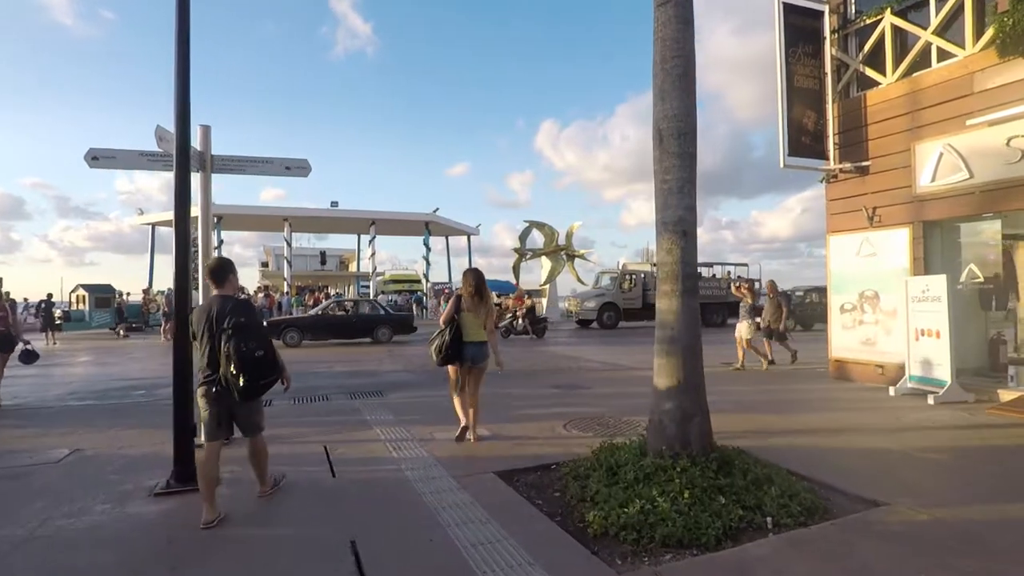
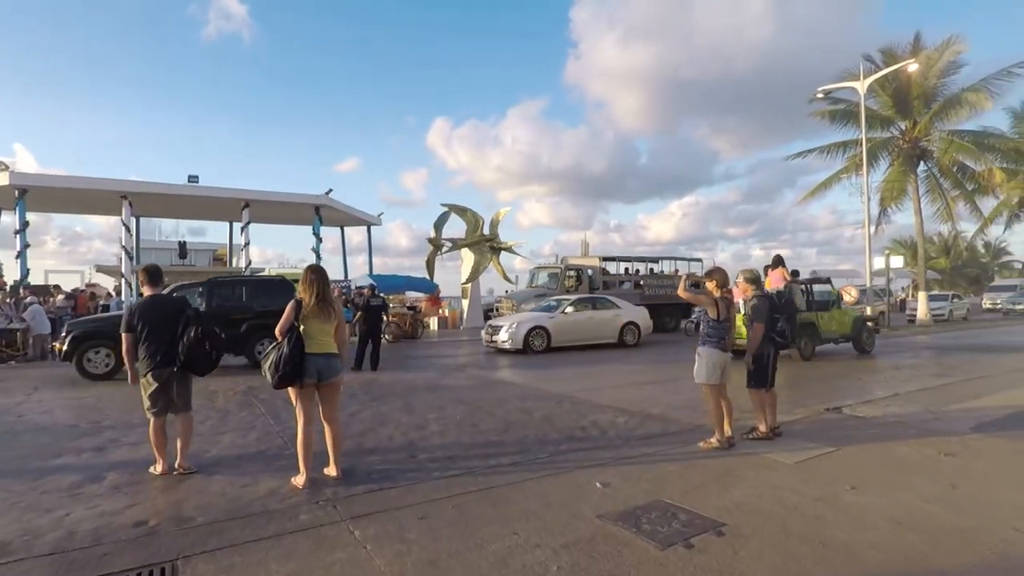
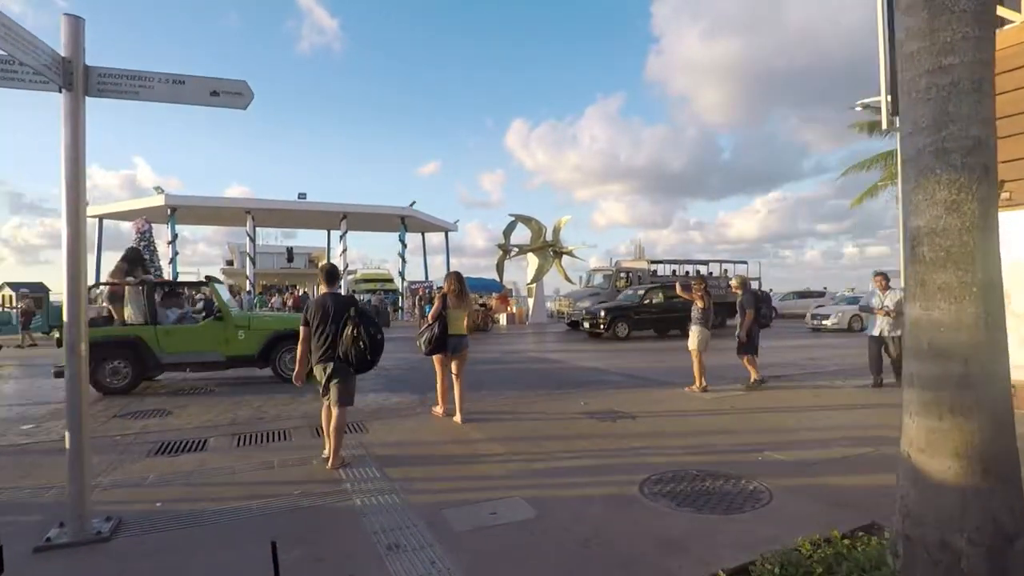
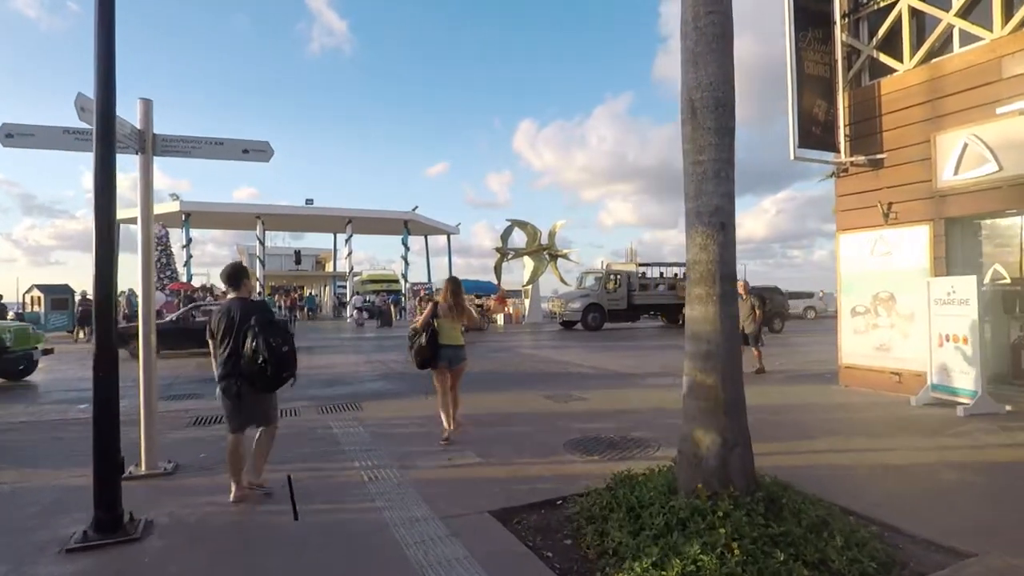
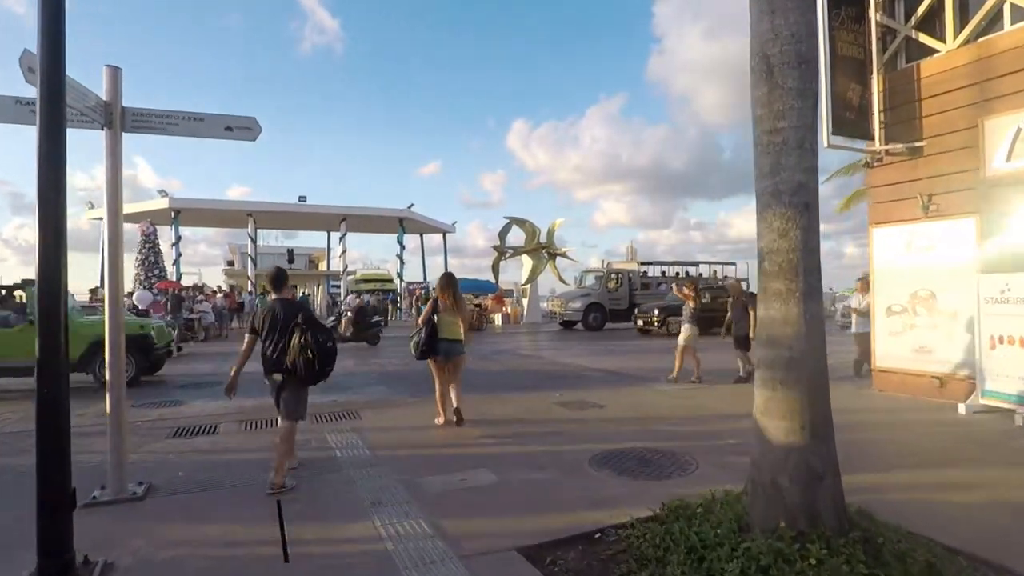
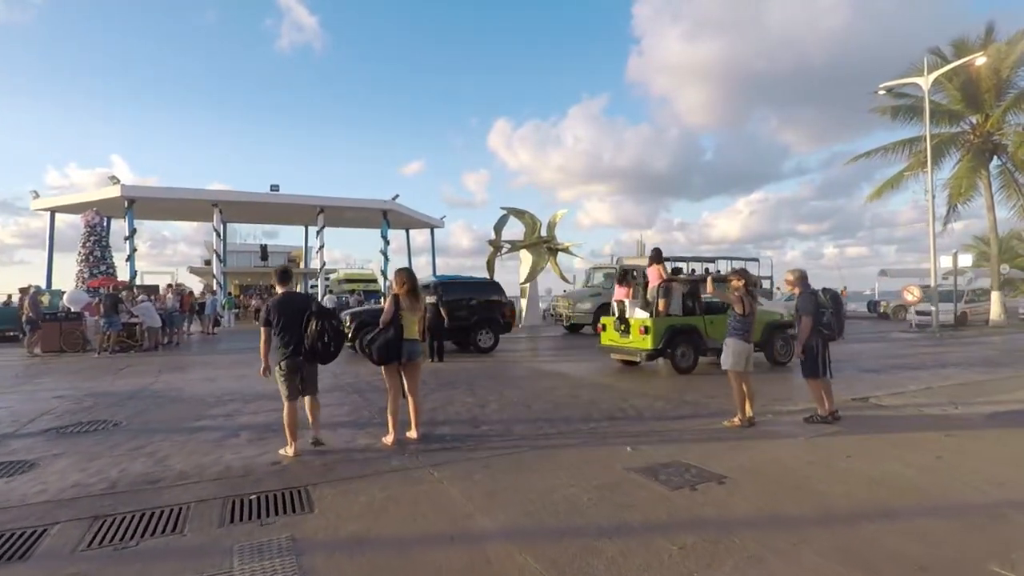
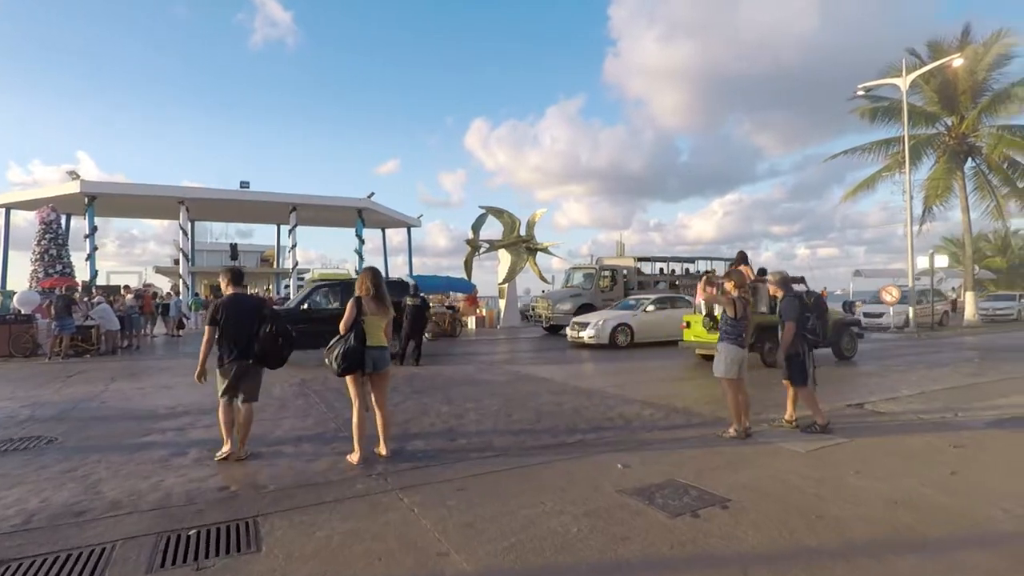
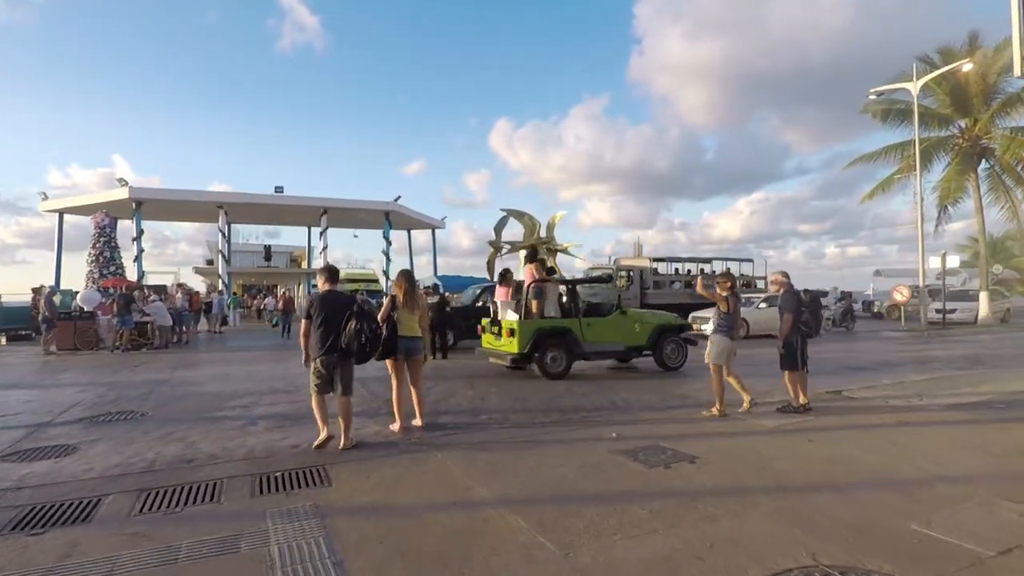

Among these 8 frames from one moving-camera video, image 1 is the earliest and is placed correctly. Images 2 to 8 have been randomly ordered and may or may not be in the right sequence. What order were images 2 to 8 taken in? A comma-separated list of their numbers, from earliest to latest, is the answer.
4, 5, 3, 8, 6, 7, 2
